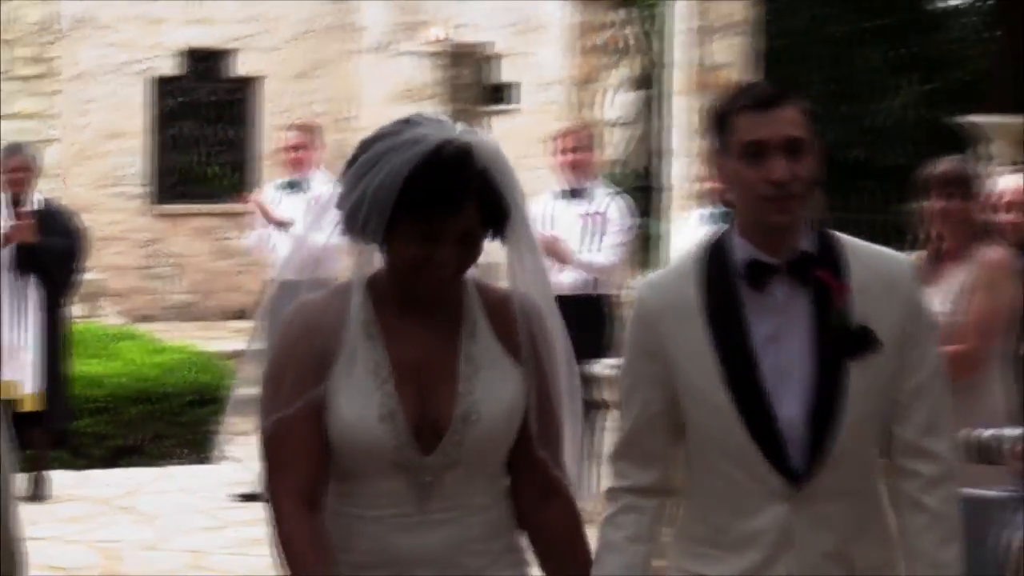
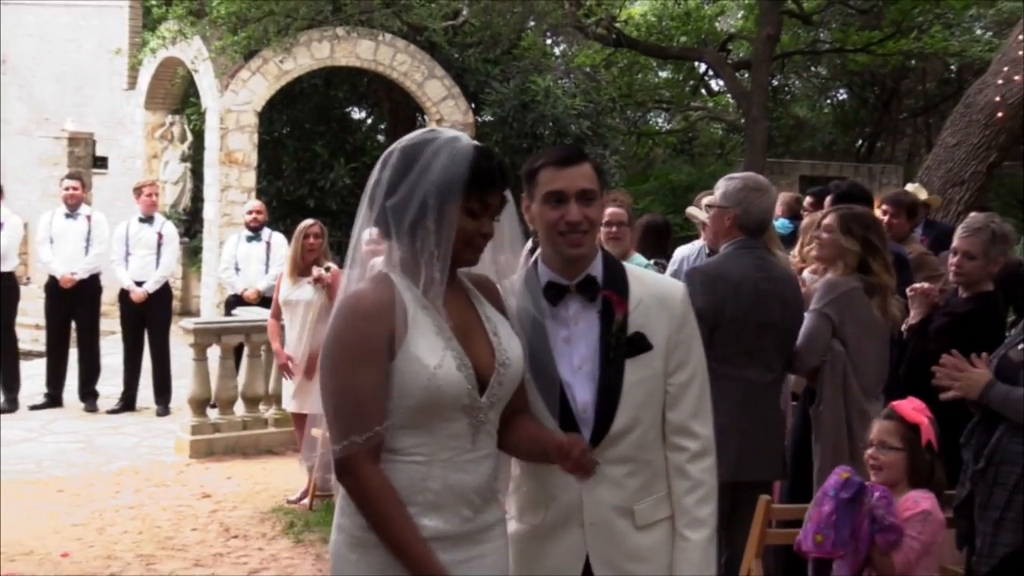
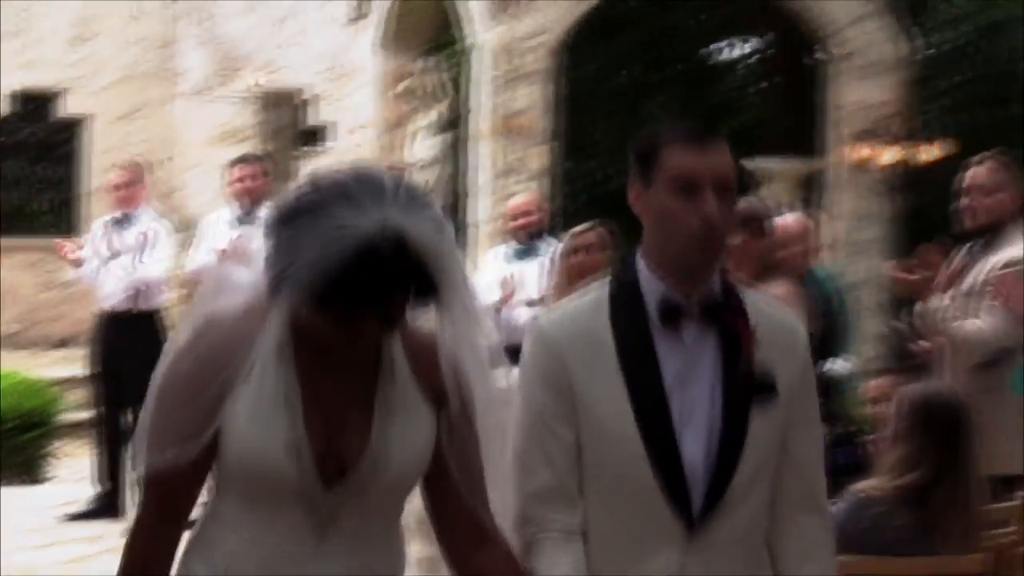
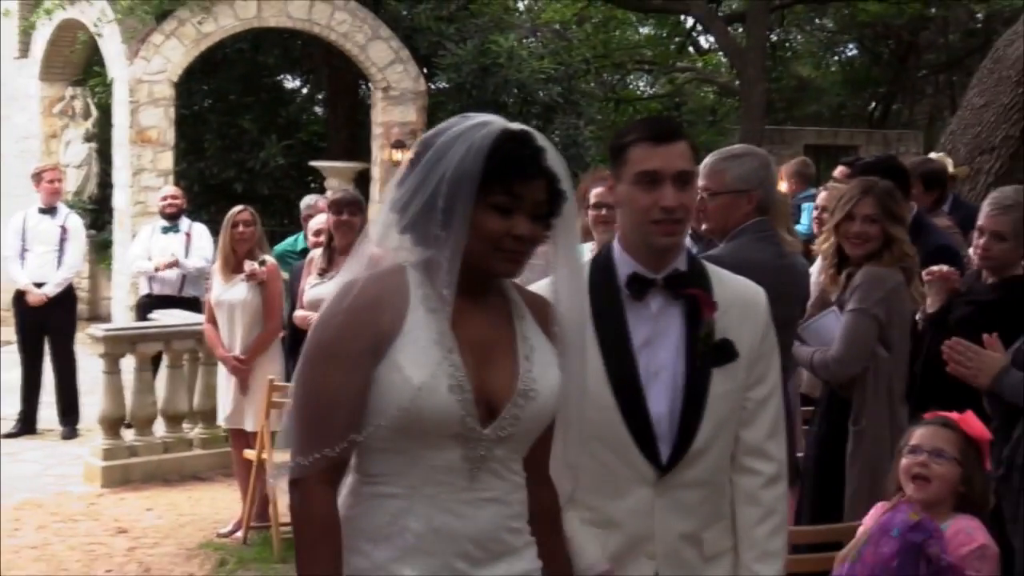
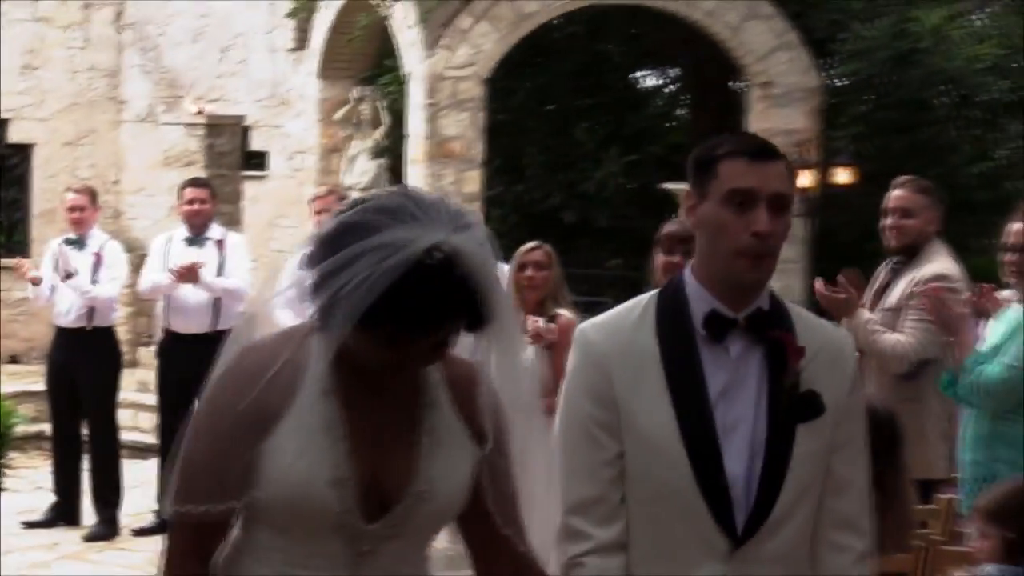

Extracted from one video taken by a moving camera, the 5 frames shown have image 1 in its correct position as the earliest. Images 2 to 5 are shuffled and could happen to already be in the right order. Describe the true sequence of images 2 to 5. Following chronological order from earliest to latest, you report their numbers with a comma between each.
3, 5, 4, 2
